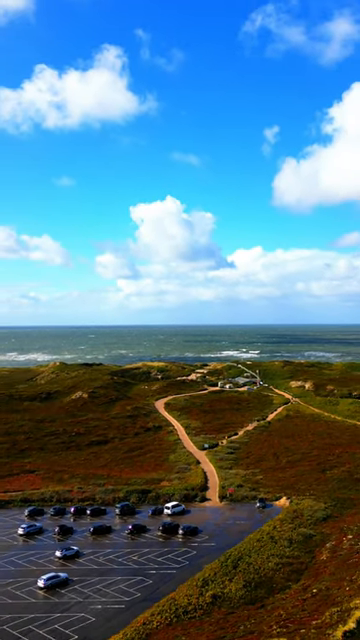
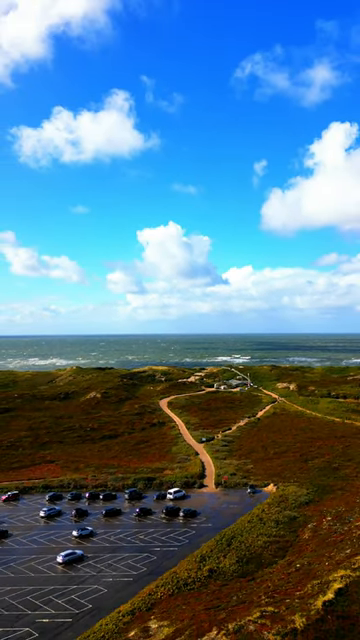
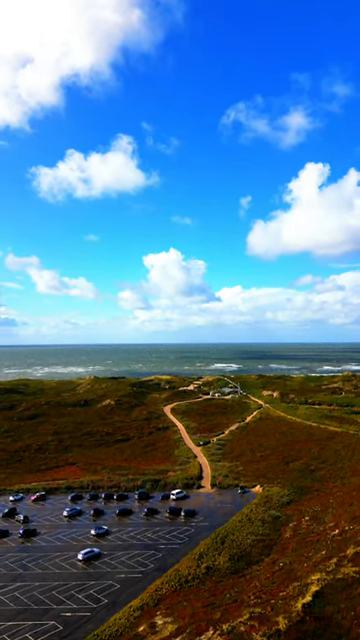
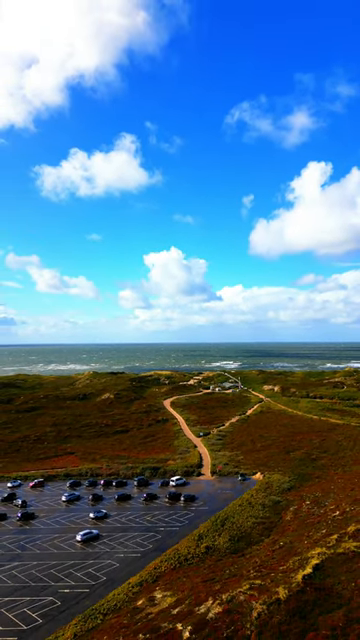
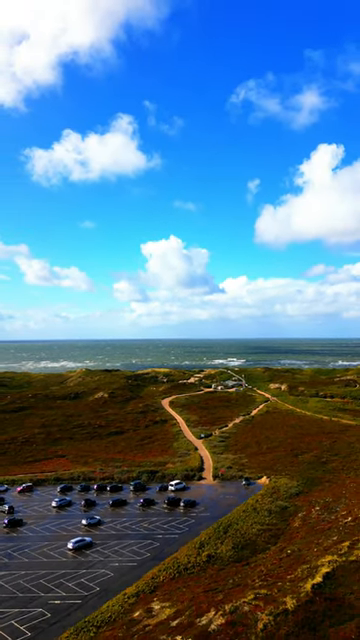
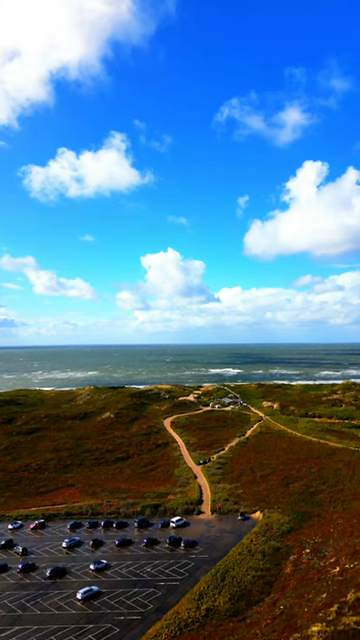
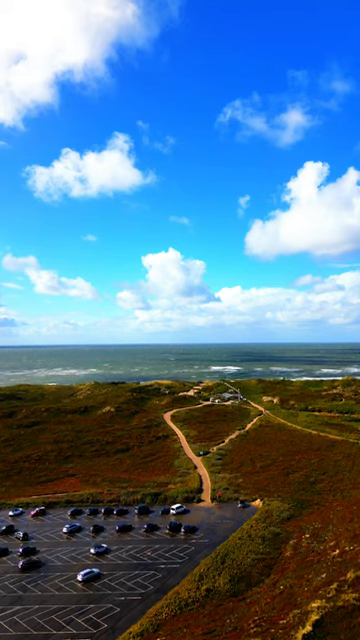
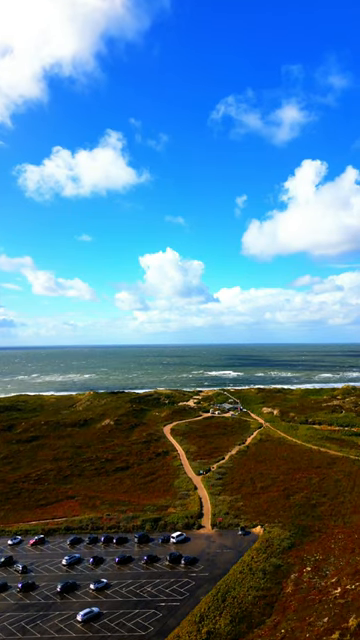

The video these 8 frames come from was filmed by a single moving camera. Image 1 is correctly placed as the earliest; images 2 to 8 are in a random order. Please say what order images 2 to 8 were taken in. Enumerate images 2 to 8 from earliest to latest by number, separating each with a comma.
2, 5, 4, 3, 7, 6, 8
